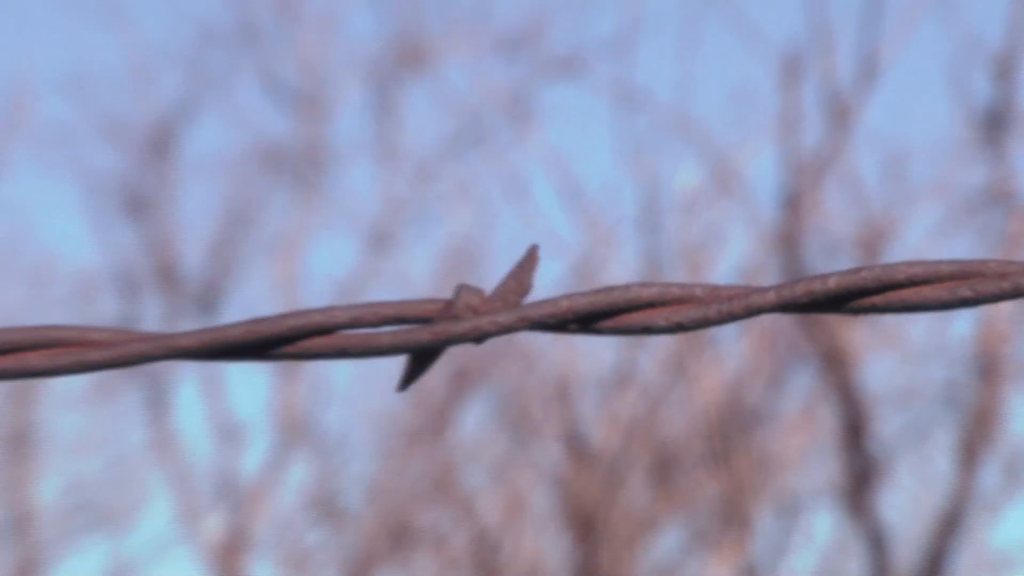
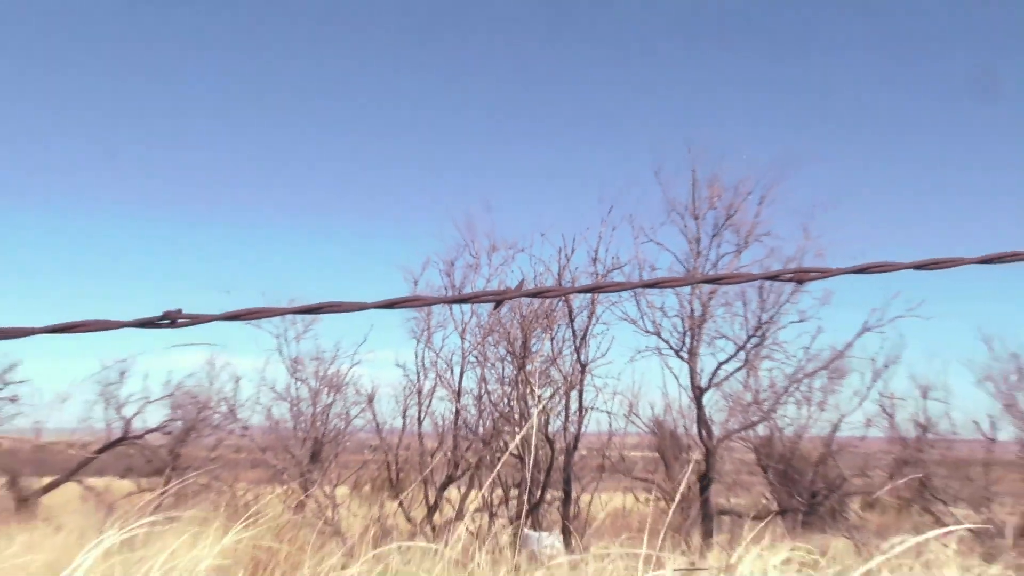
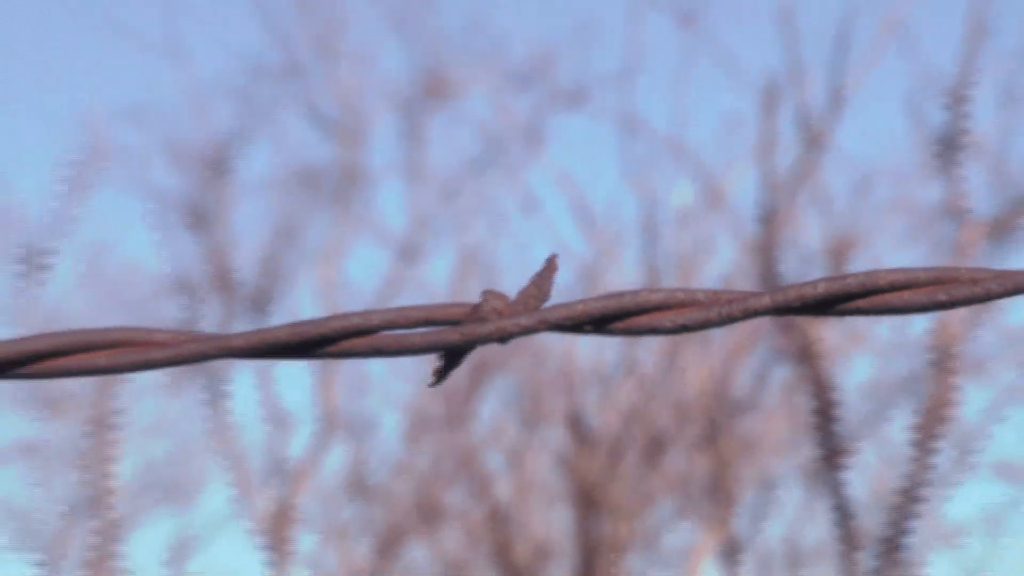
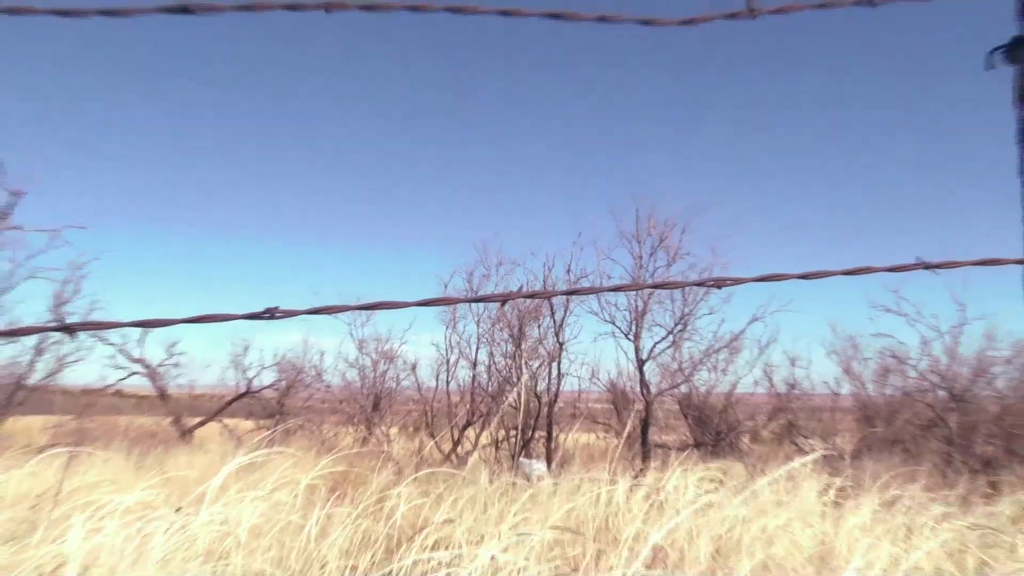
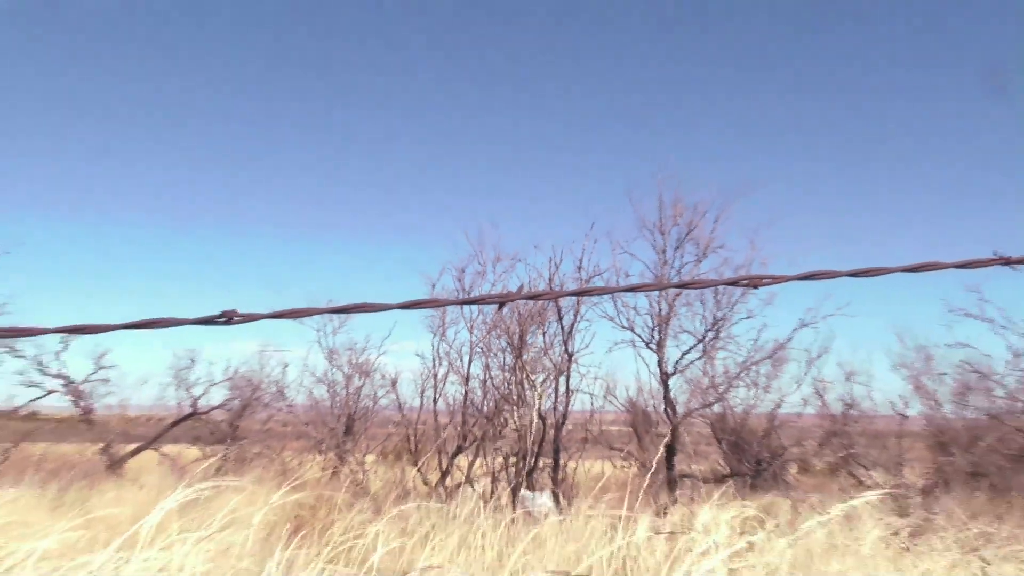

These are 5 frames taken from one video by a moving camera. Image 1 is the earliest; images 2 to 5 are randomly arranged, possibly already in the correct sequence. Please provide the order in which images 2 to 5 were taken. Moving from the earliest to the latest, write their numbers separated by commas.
3, 2, 5, 4
